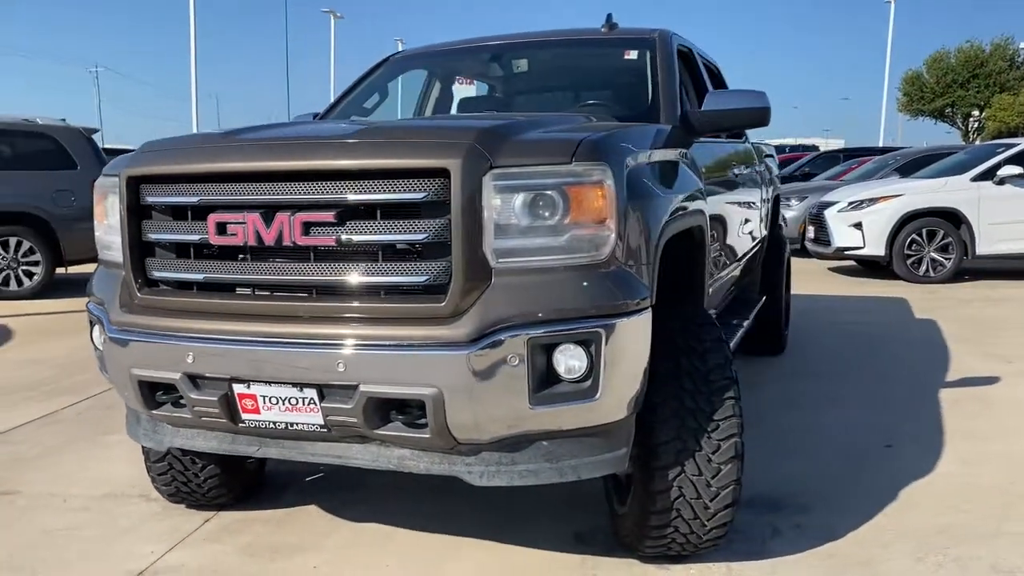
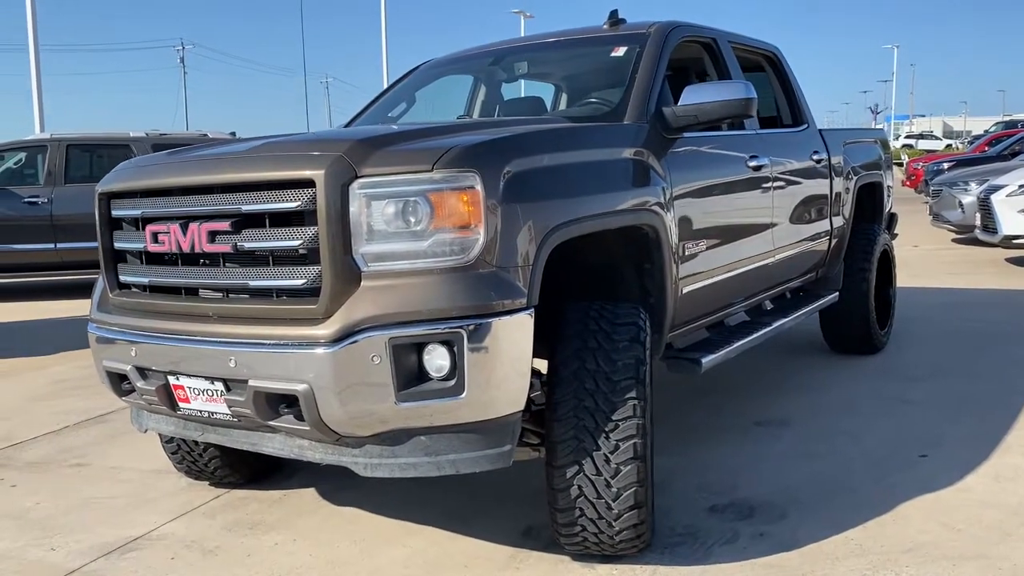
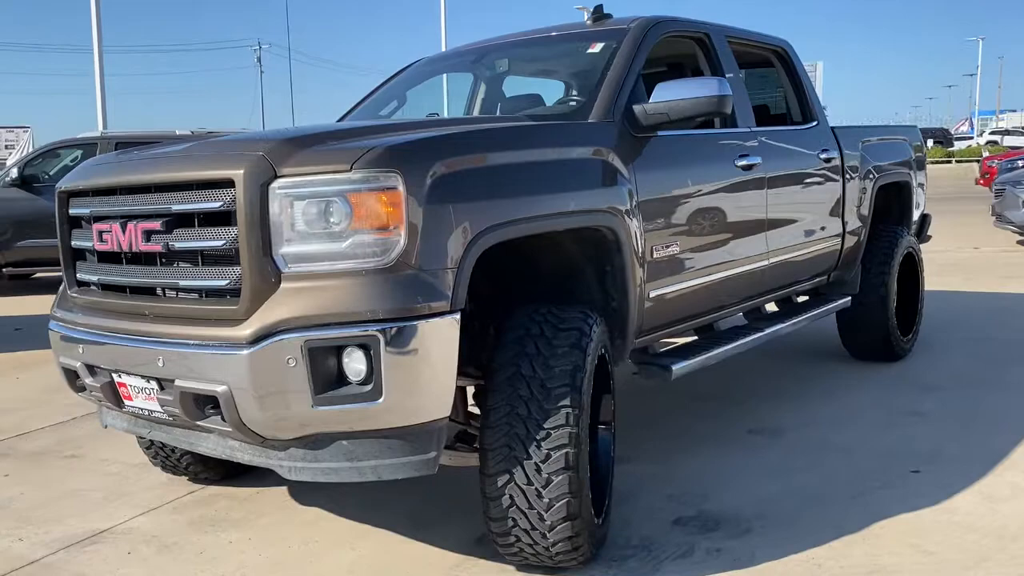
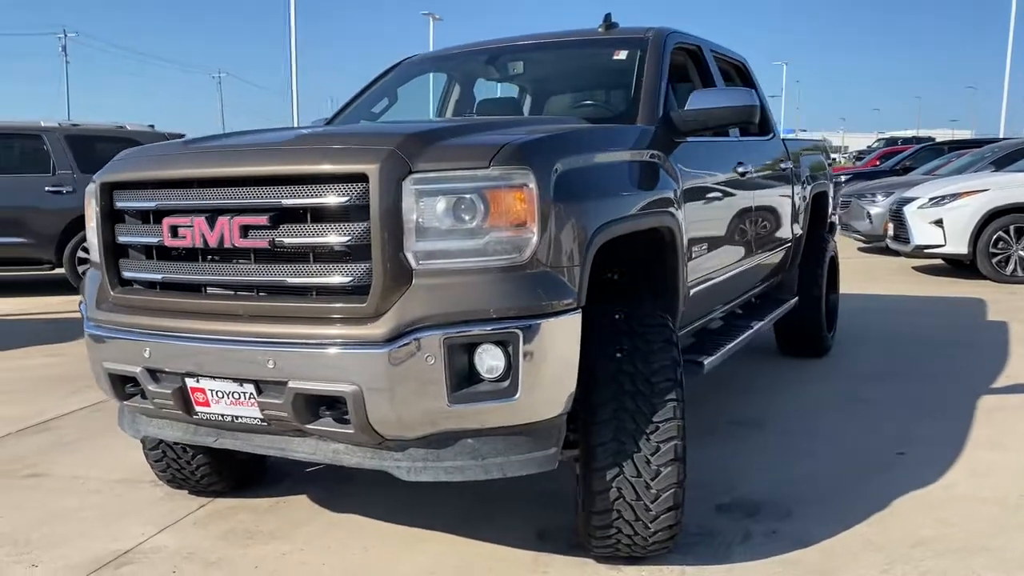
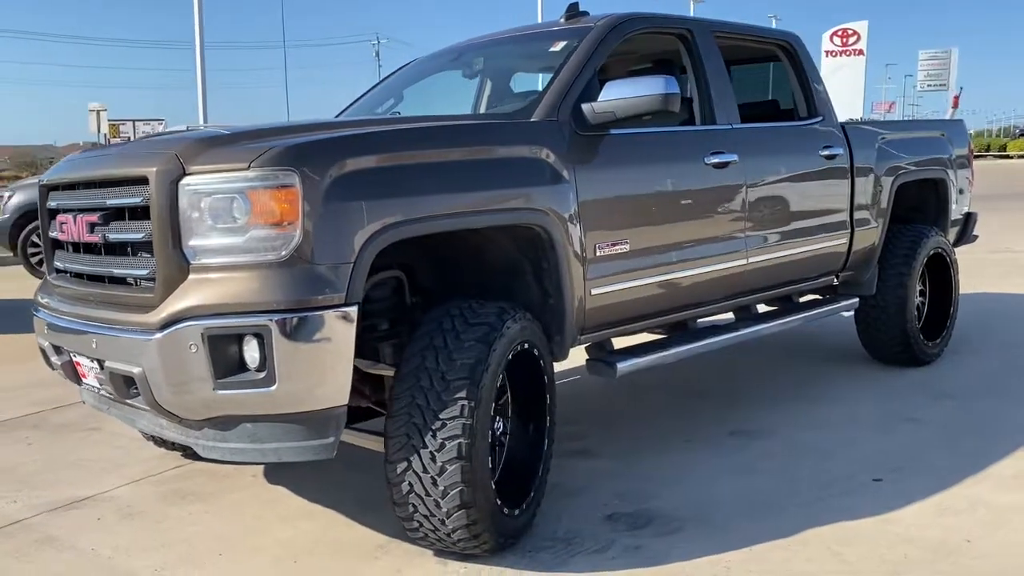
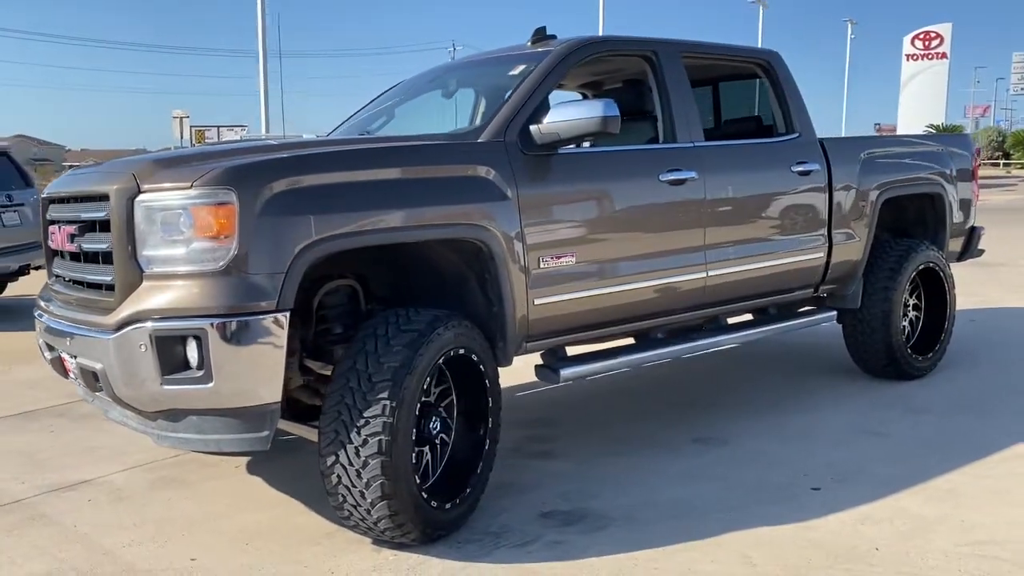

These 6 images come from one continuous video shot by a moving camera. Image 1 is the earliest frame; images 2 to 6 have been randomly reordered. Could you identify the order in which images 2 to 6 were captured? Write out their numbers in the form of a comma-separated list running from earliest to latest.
4, 2, 3, 5, 6
